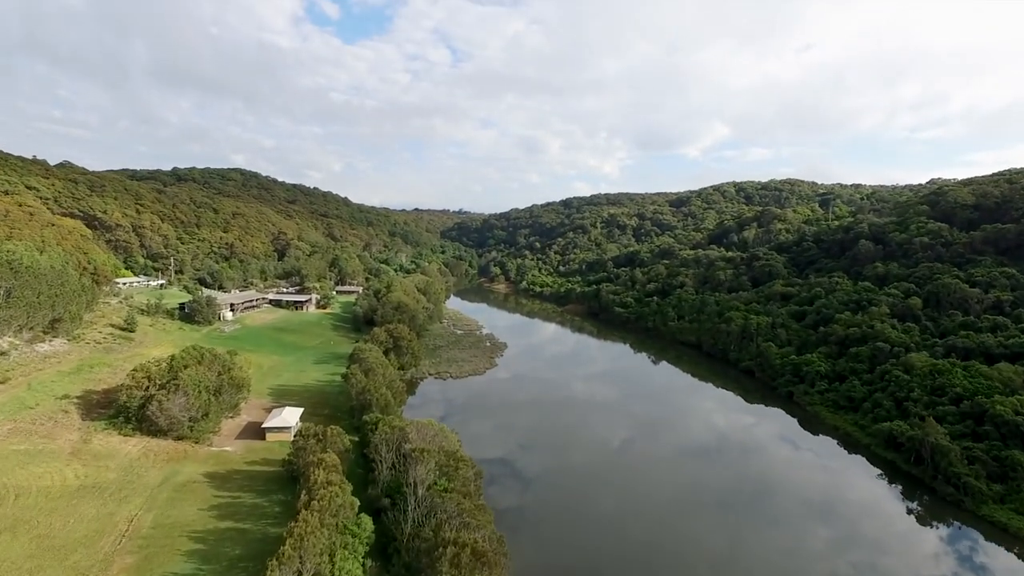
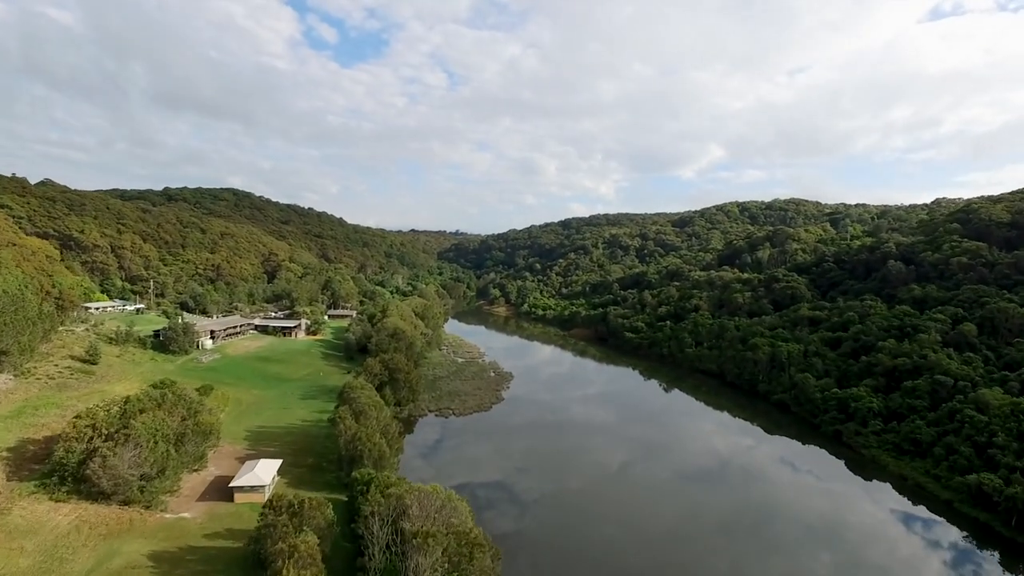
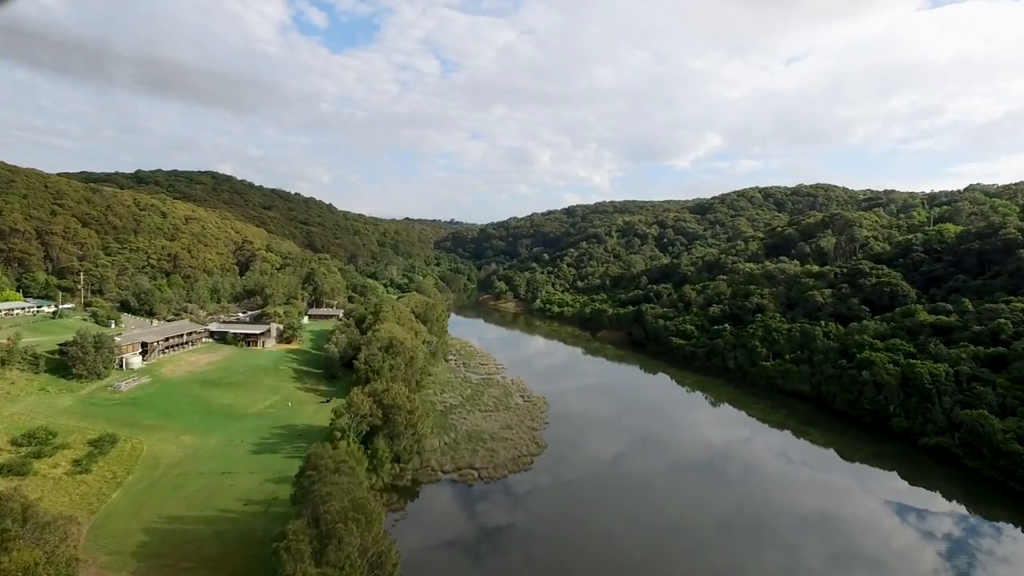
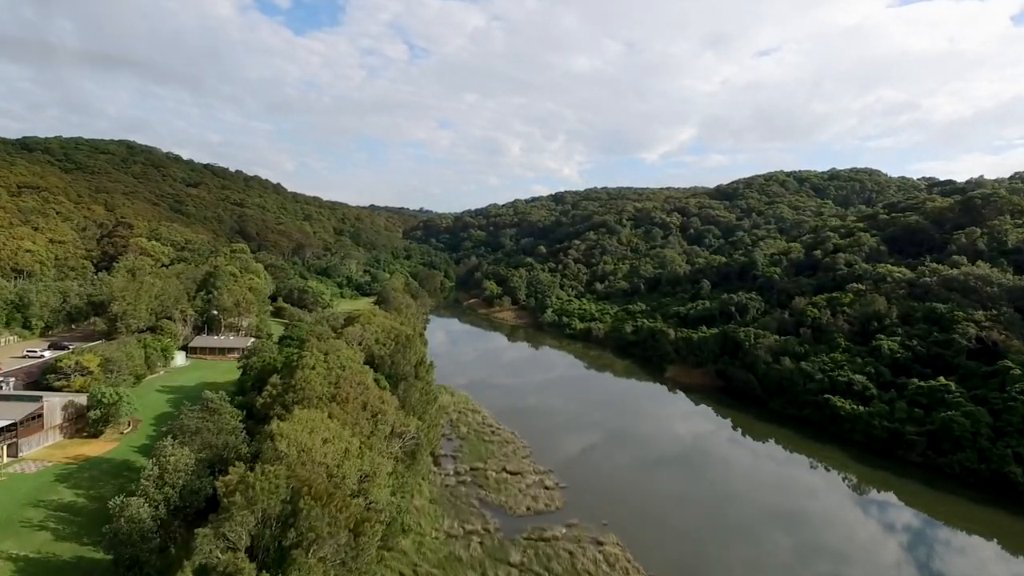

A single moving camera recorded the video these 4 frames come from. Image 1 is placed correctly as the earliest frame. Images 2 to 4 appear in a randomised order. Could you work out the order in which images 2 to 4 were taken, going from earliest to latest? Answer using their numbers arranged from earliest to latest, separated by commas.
2, 3, 4
